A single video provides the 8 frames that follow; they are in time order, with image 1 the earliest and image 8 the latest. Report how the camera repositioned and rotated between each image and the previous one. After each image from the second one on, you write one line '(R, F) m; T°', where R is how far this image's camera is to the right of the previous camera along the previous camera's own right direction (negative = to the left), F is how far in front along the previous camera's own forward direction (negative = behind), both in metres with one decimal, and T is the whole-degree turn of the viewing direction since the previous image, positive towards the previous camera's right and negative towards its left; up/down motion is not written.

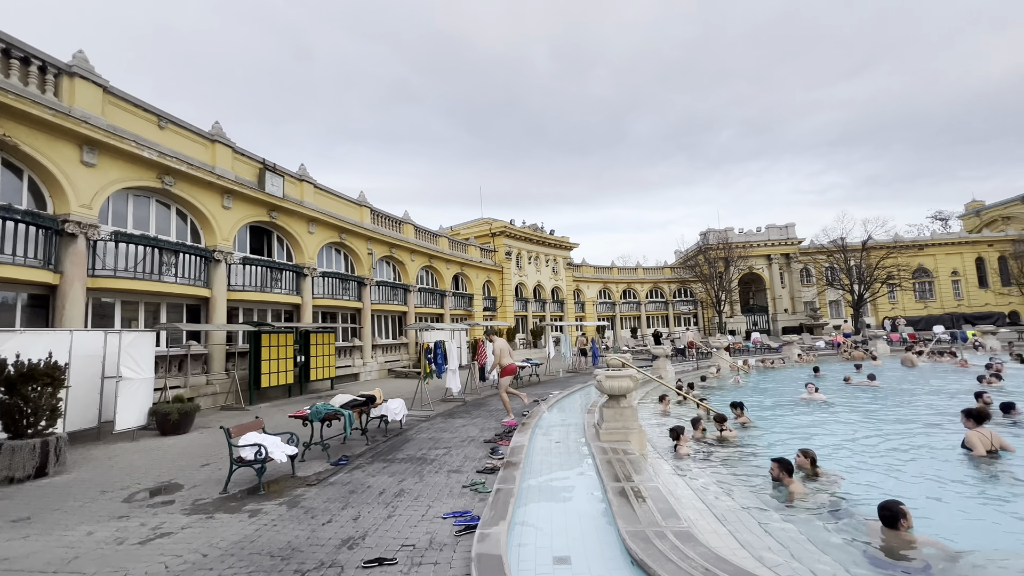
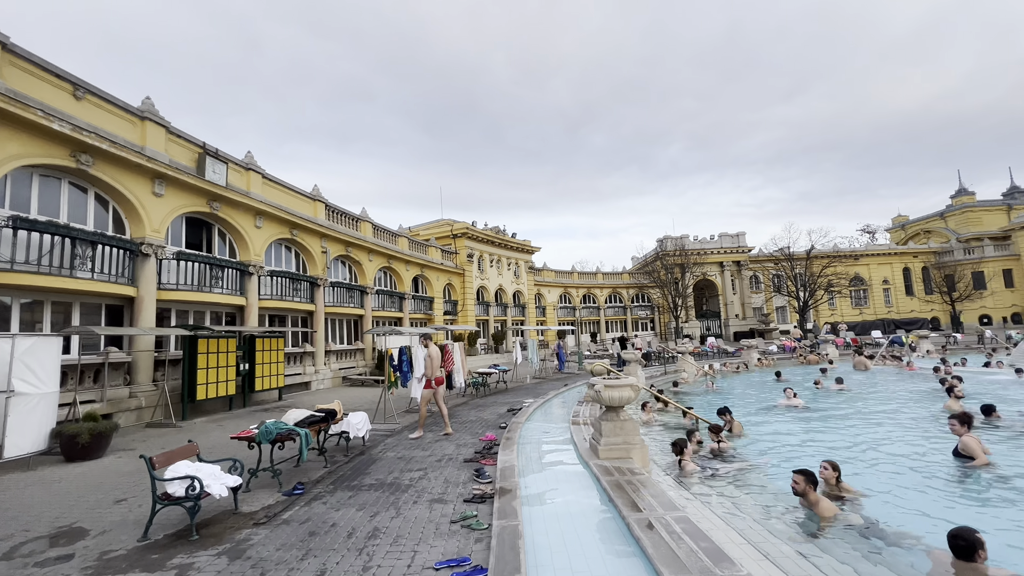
(-0.5, +0.8) m; +6°
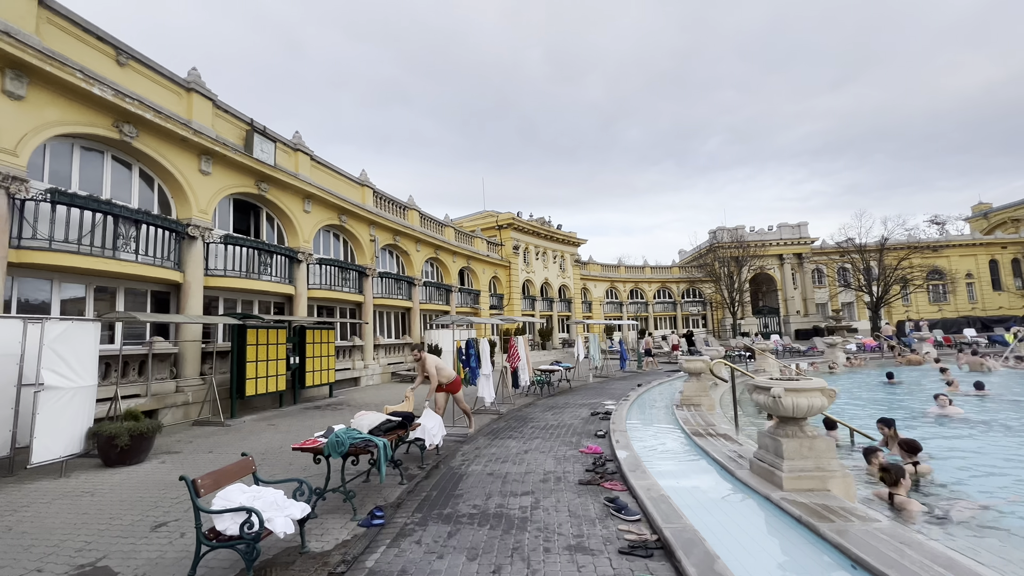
(-1.2, +1.5) m; -4°
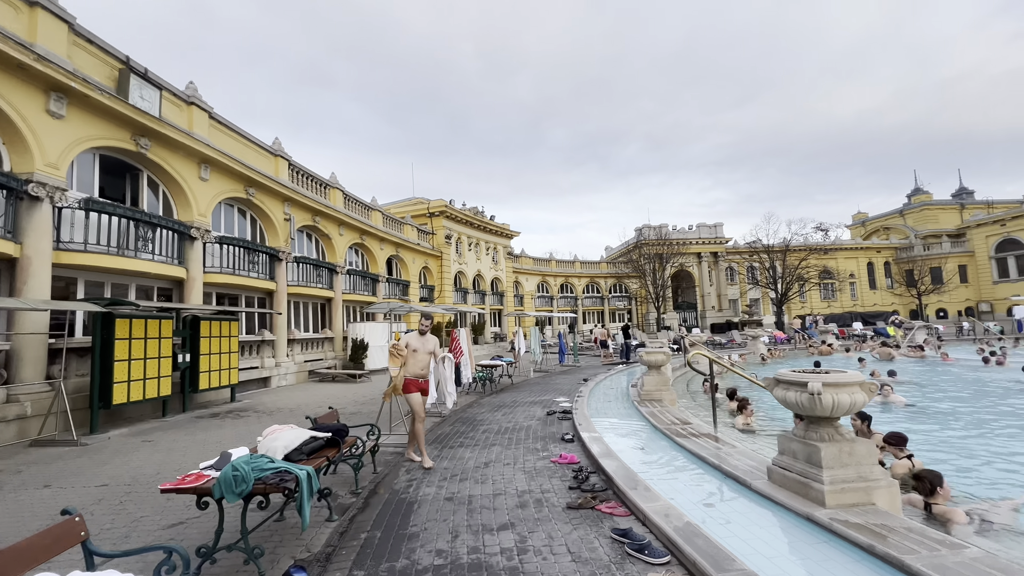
(-0.4, +1.3) m; +10°
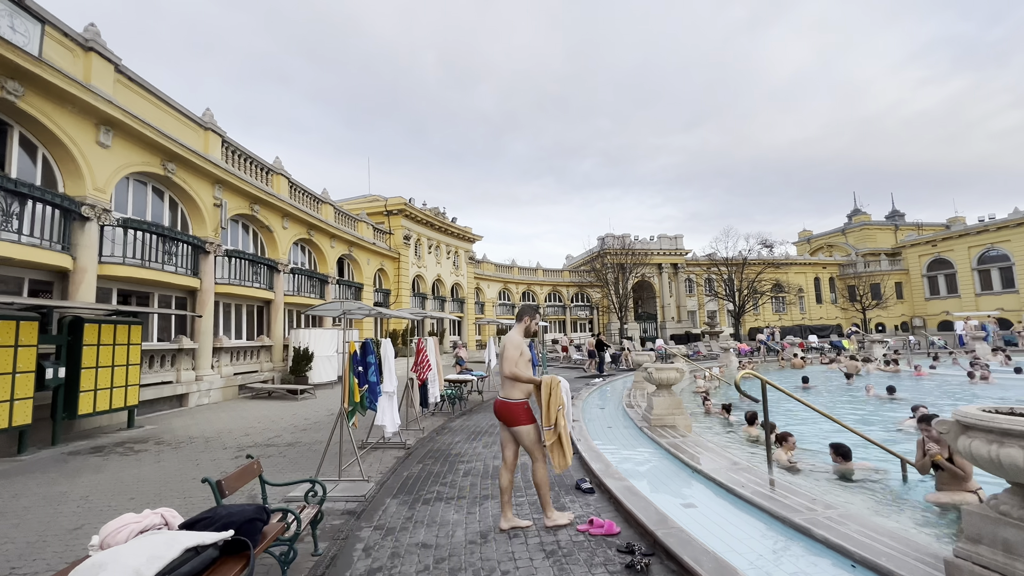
(-0.5, +1.8) m; +6°
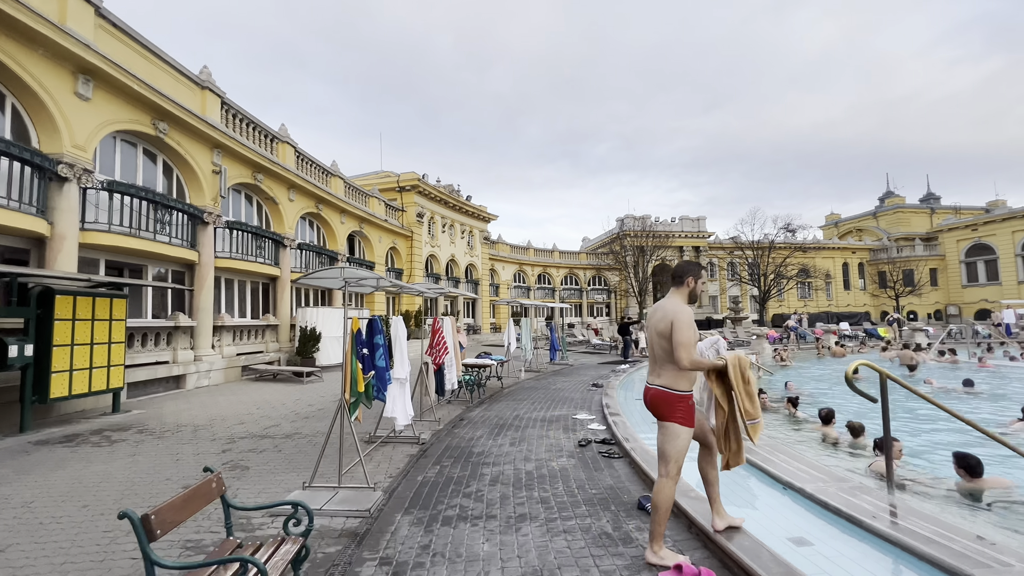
(-0.3, +1.2) m; -2°
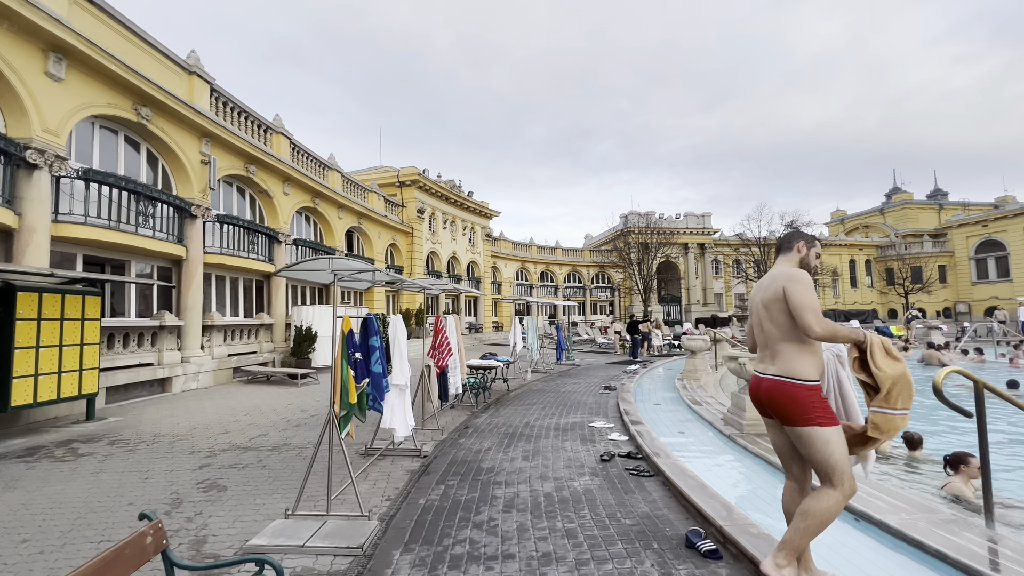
(-0.2, +0.7) m; 0°
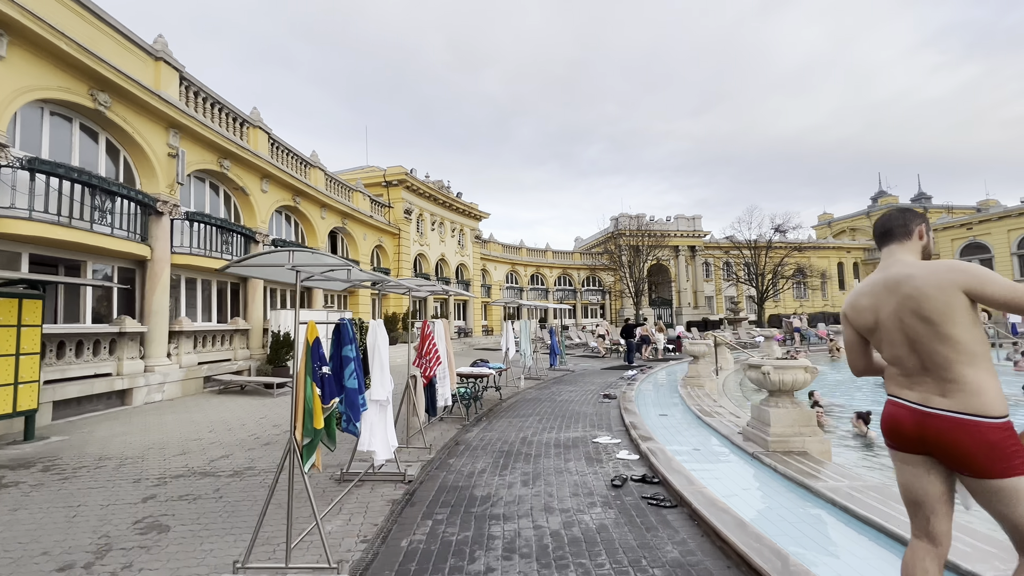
(-0.1, +0.7) m; +1°
